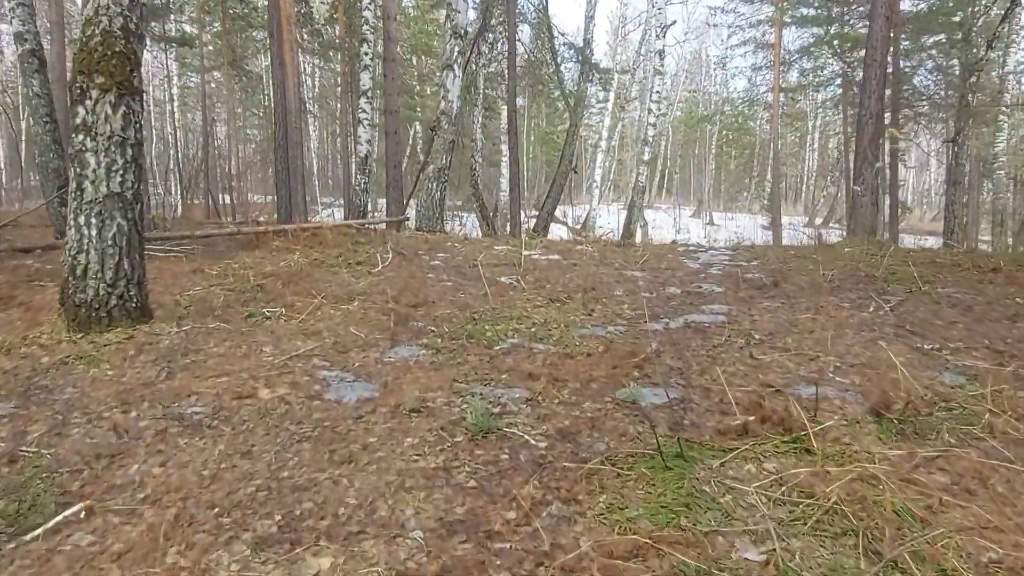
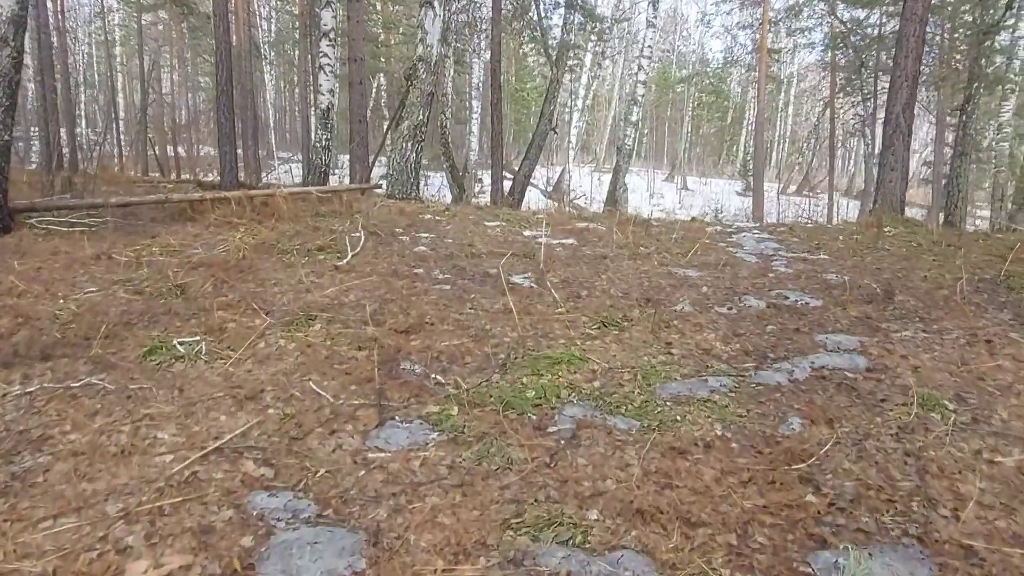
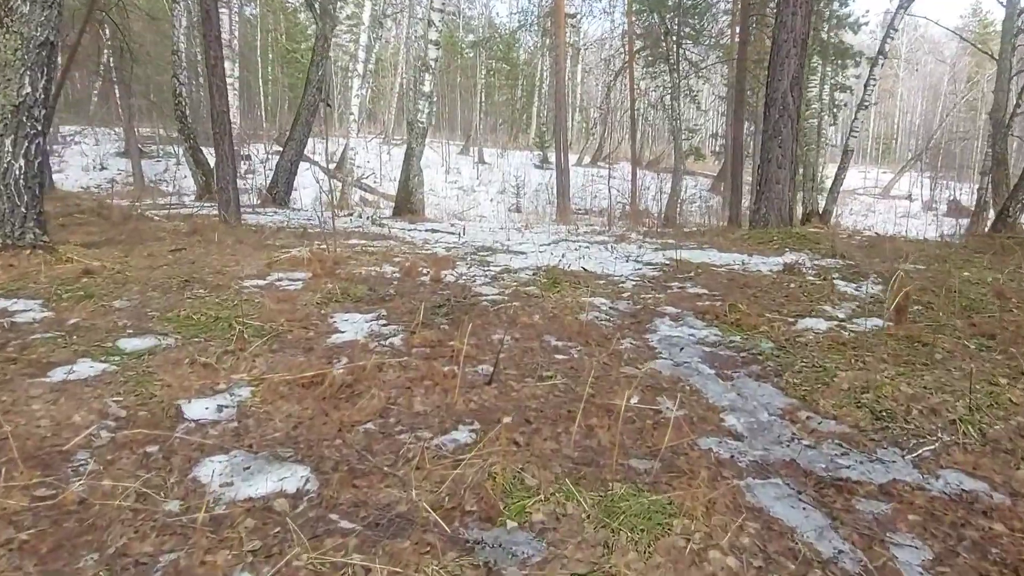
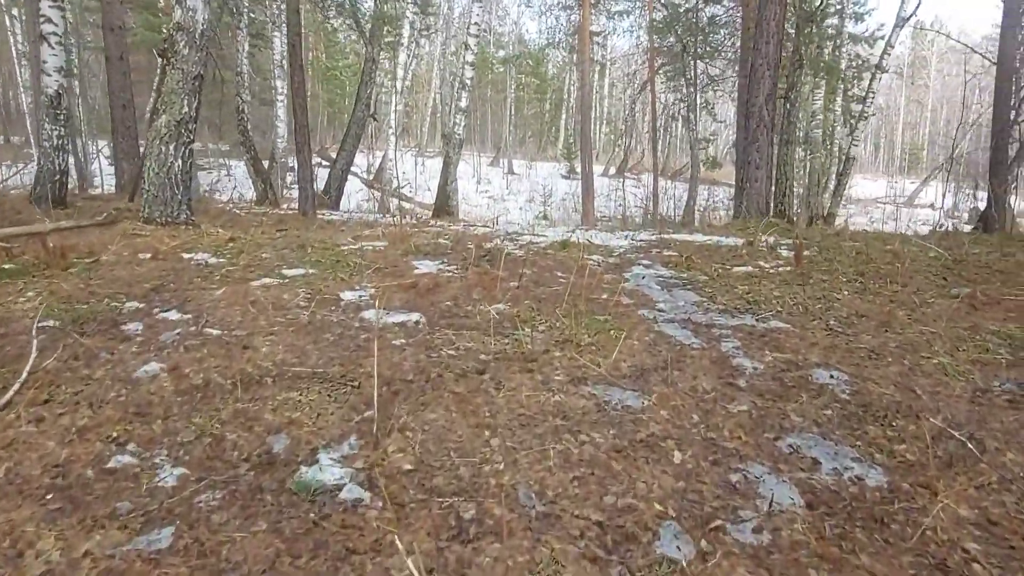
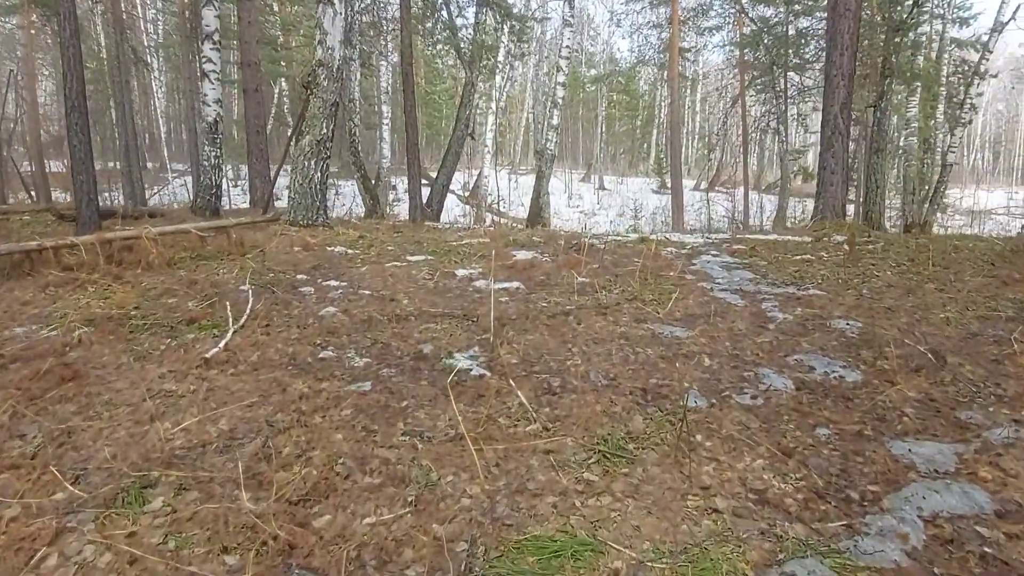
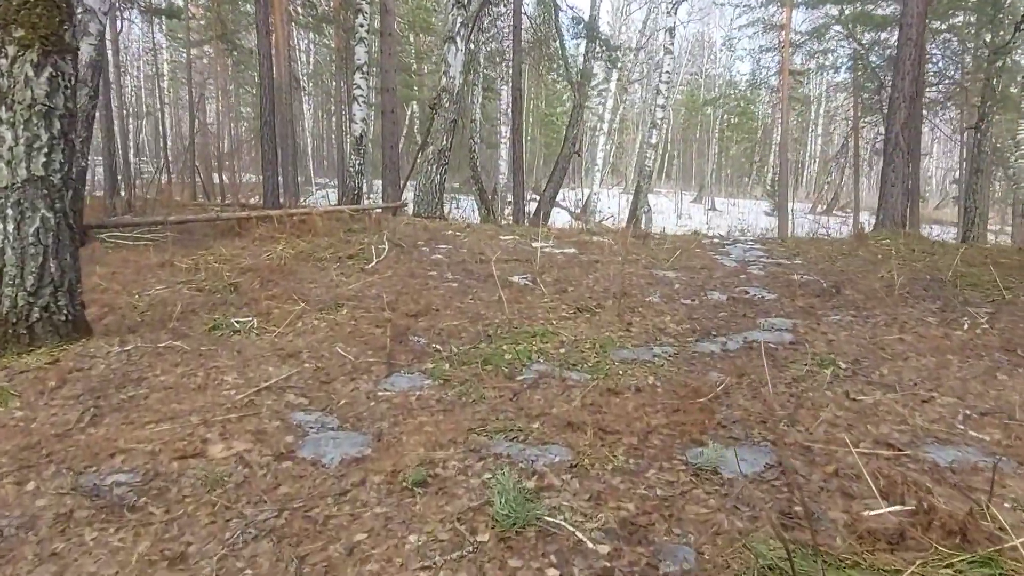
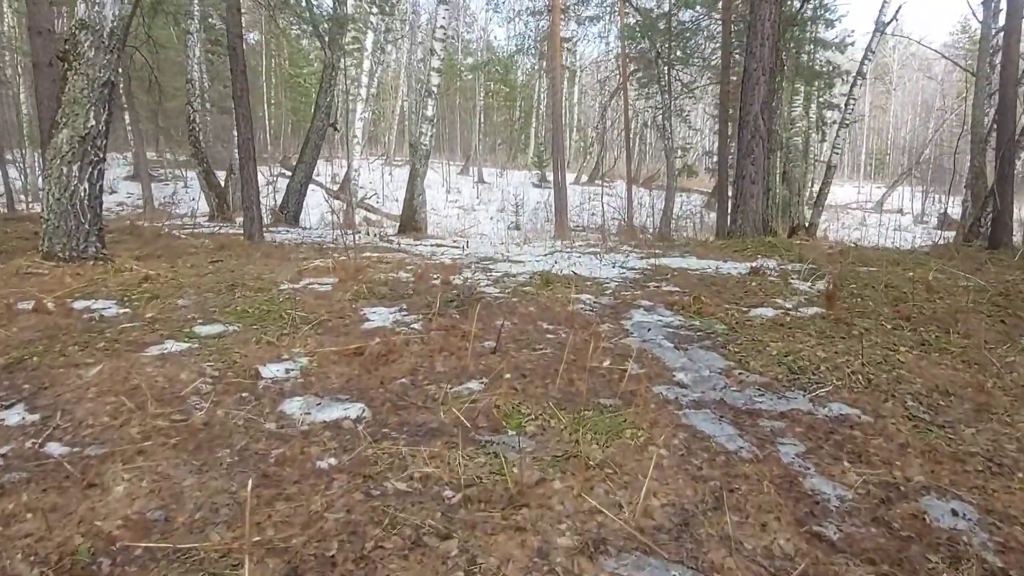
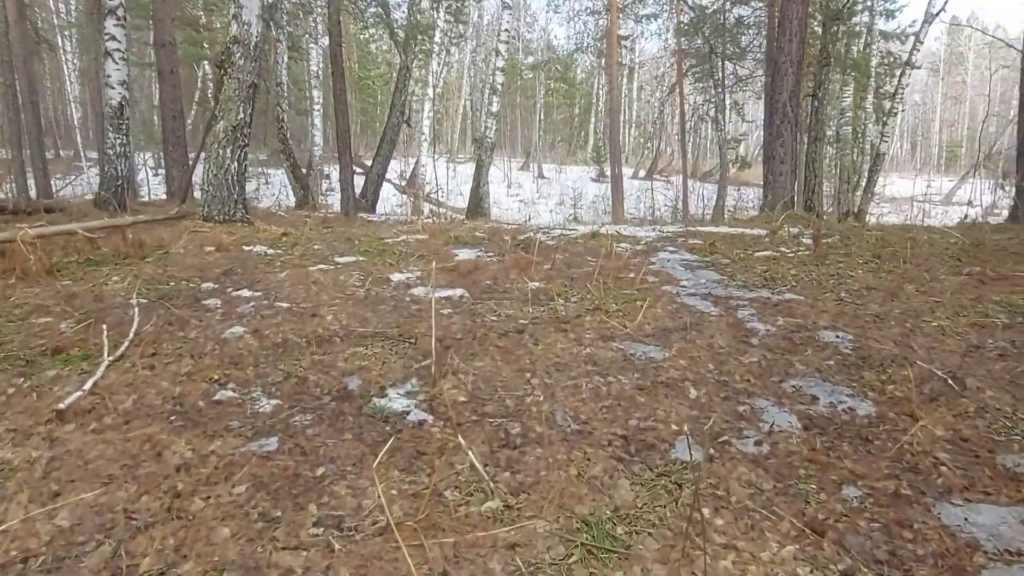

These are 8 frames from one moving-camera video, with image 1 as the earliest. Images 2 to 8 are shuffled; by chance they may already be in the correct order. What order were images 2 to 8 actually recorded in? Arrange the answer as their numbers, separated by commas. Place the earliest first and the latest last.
6, 2, 5, 8, 4, 7, 3
